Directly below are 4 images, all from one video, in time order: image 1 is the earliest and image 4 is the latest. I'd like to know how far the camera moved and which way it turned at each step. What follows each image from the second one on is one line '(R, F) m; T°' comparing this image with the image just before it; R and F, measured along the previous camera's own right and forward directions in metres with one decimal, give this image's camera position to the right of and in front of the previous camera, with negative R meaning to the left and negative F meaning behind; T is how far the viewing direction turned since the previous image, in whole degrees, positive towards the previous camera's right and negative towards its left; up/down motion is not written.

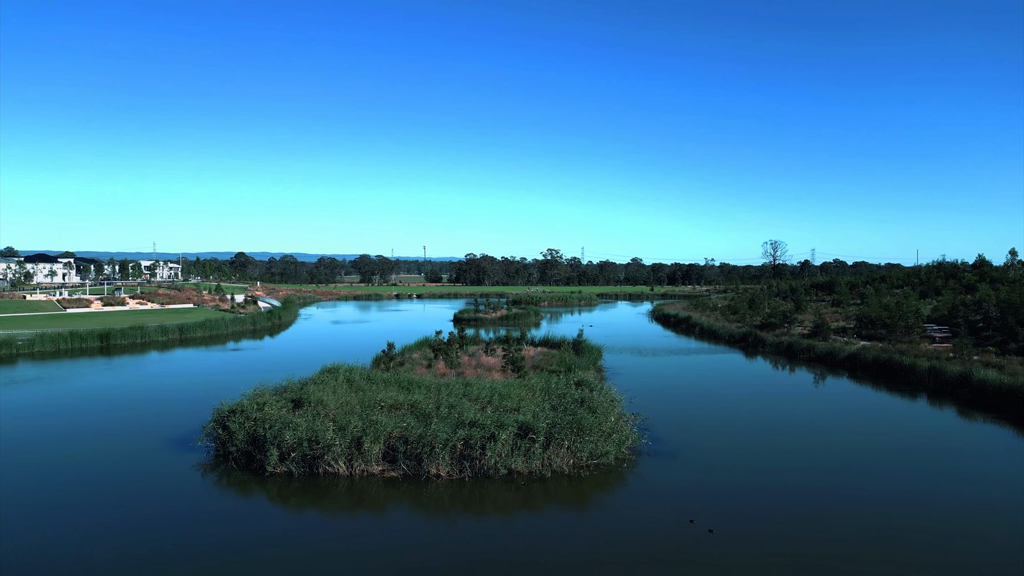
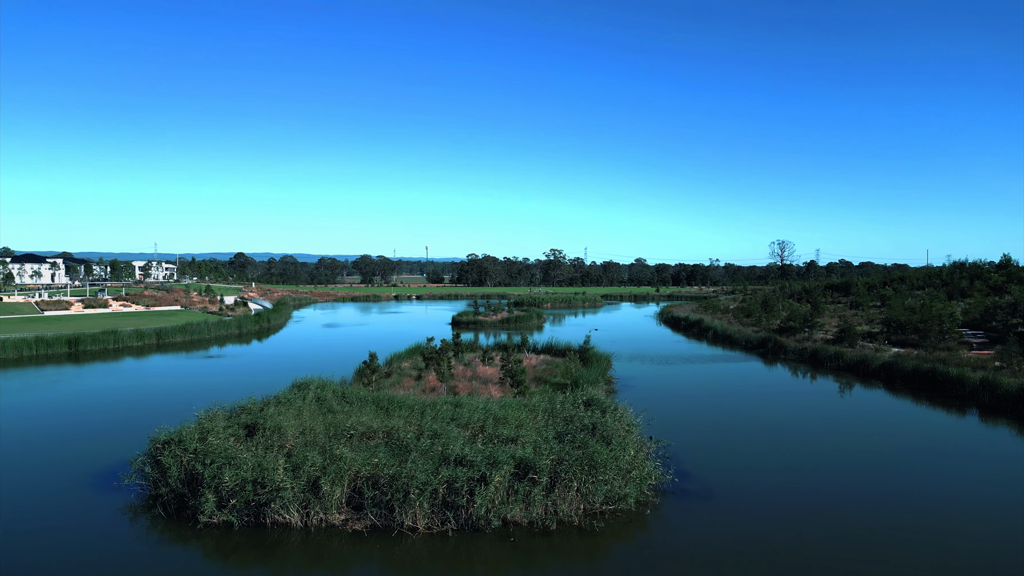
(+0.1, +2.2) m; 0°
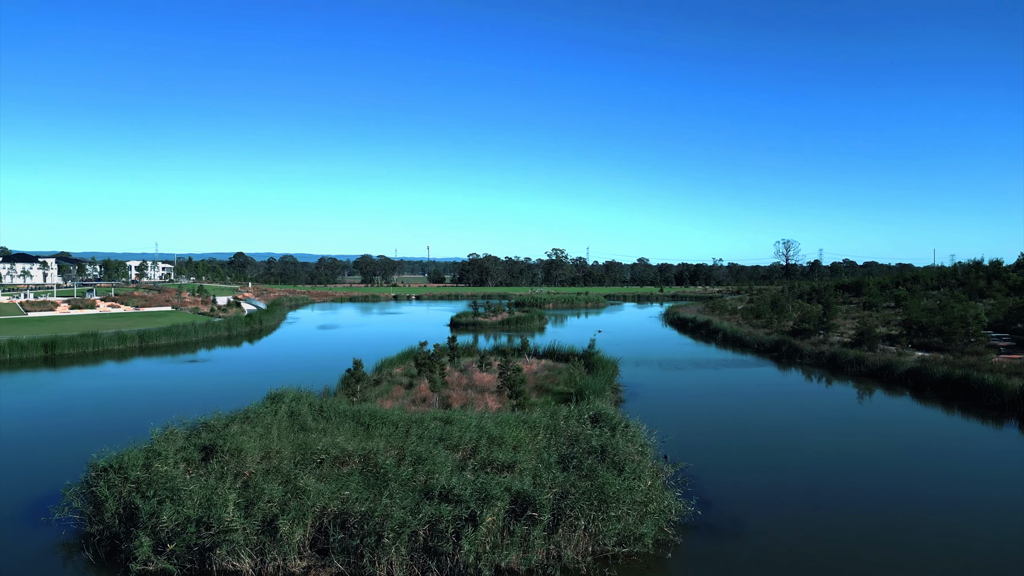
(+0.1, +1.4) m; 0°
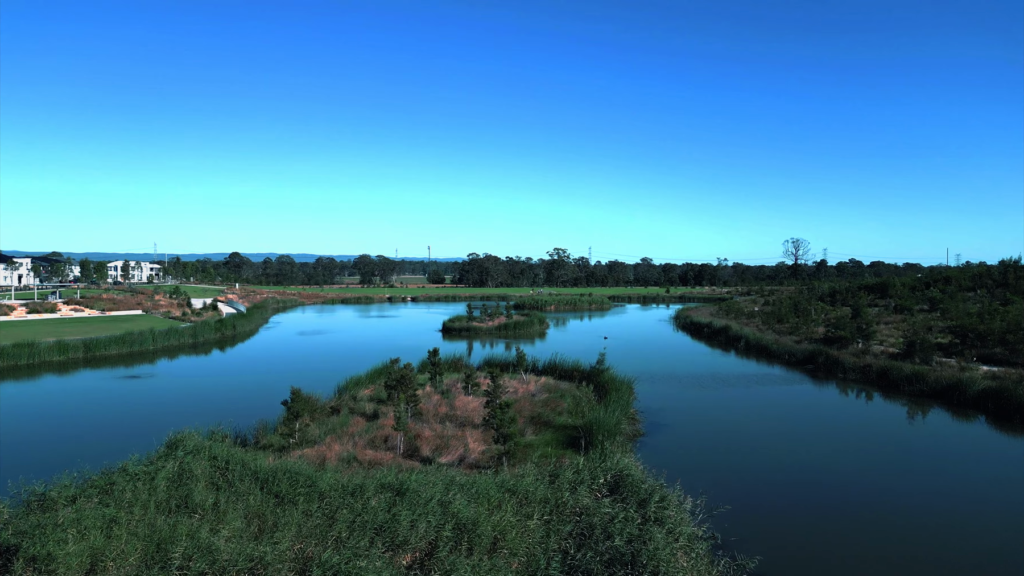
(+0.3, +3.5) m; 0°
